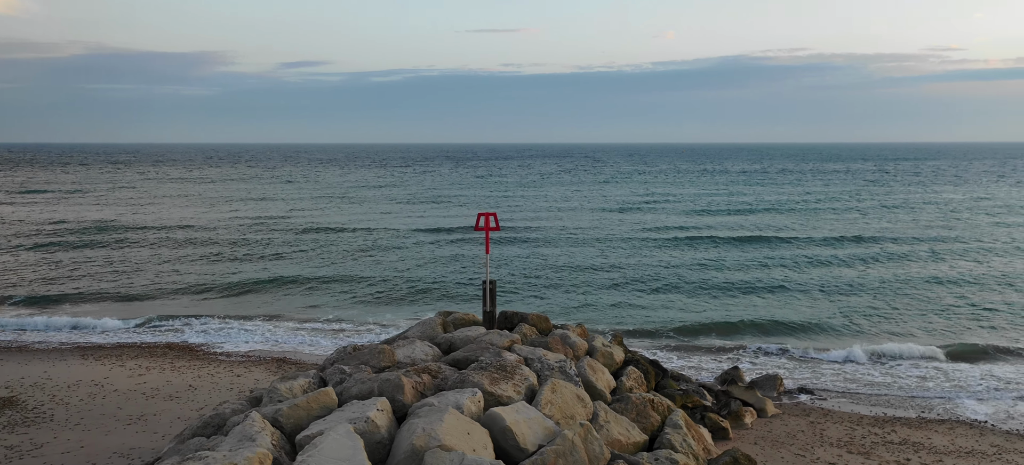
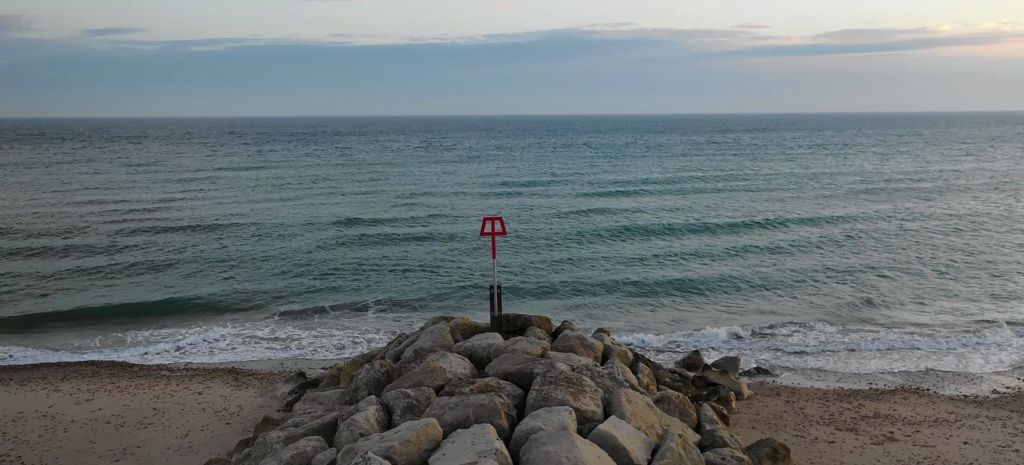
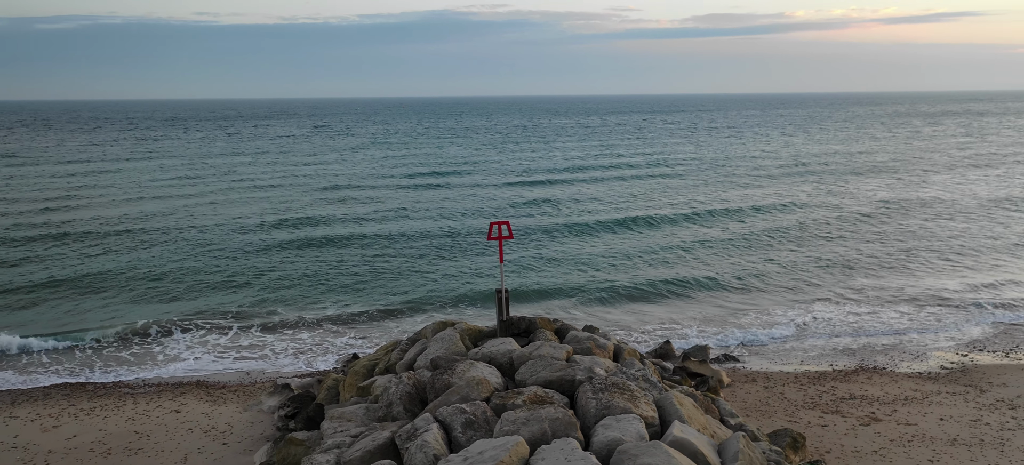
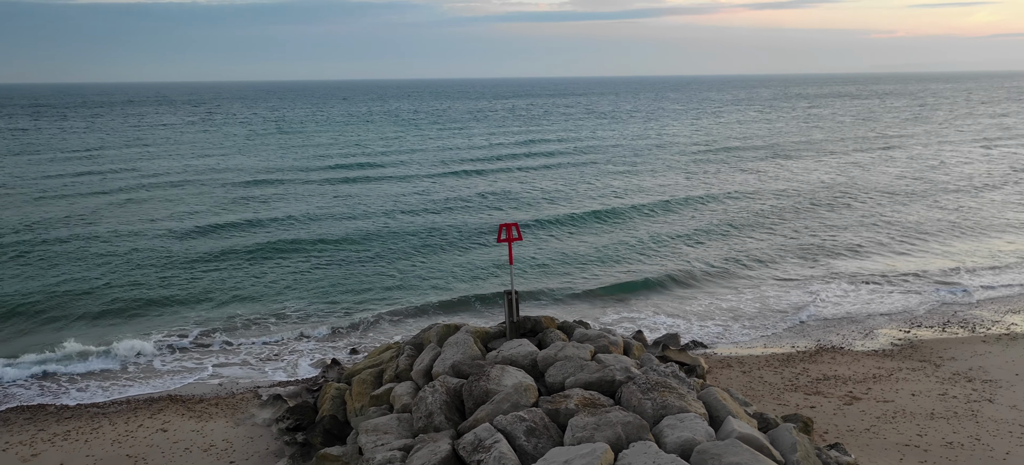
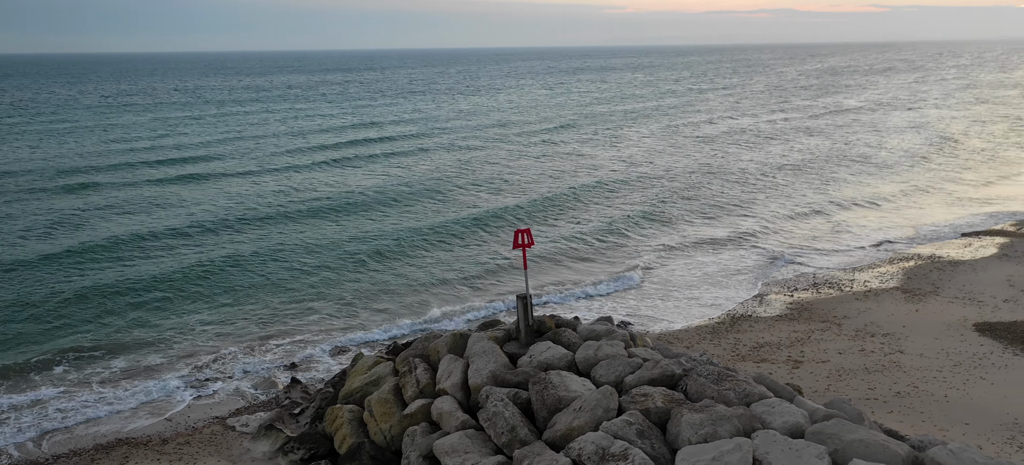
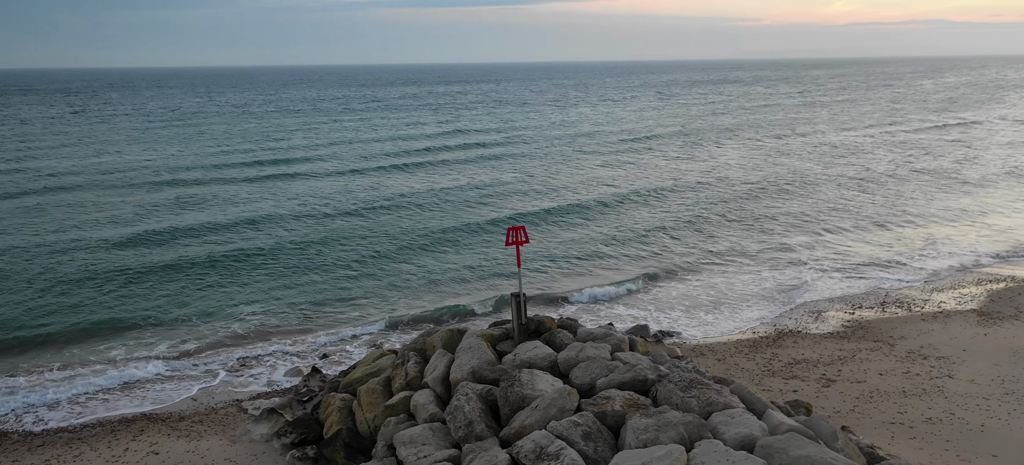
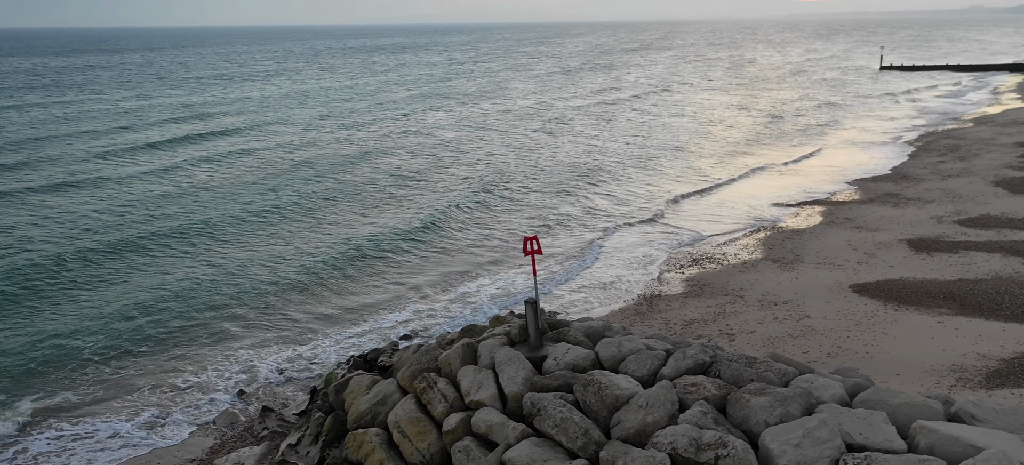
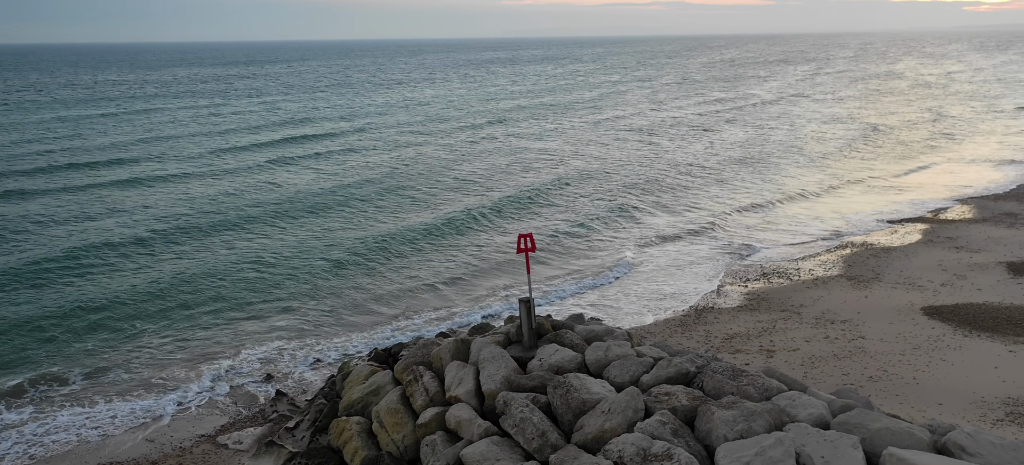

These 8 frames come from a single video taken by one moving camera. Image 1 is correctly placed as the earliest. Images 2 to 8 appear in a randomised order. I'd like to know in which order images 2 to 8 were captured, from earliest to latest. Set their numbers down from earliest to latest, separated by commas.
2, 3, 4, 6, 5, 8, 7
